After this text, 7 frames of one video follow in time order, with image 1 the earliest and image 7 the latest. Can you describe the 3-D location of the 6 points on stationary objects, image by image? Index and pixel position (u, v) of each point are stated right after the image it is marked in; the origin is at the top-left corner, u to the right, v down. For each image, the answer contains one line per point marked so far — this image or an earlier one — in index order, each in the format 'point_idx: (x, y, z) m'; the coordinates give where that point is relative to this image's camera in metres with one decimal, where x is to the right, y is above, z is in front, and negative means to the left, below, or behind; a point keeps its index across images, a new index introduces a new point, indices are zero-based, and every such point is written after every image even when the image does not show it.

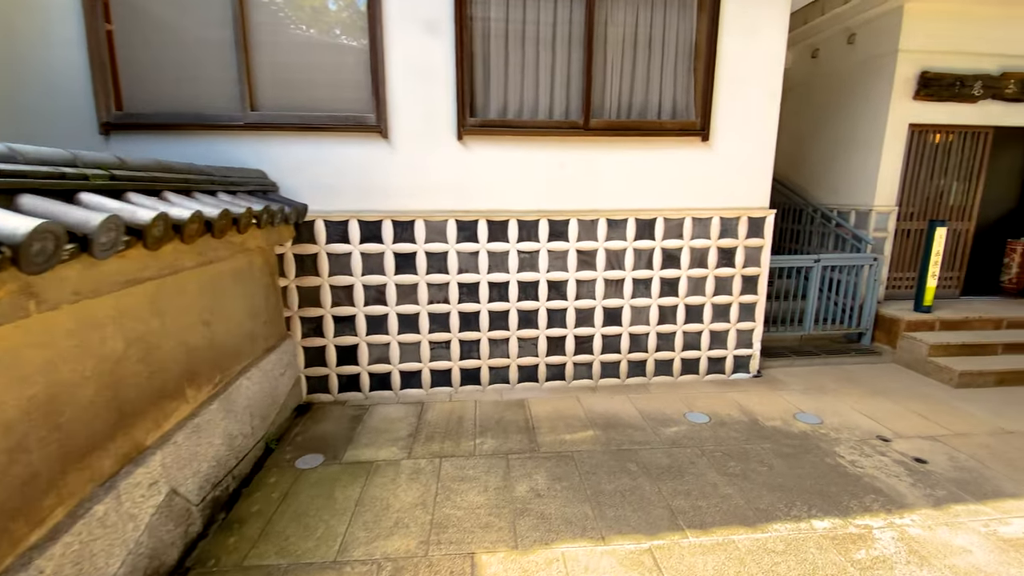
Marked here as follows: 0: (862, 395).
0: (+2.9, -0.9, +4.0) m
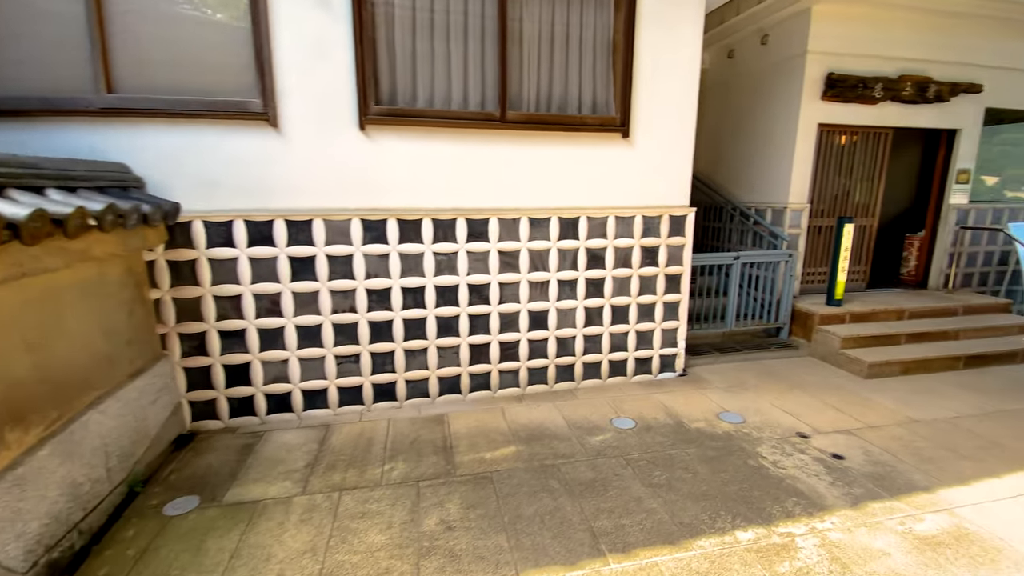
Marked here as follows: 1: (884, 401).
0: (+2.3, -0.9, +4.0) m
1: (+2.9, -0.9, +3.7) m
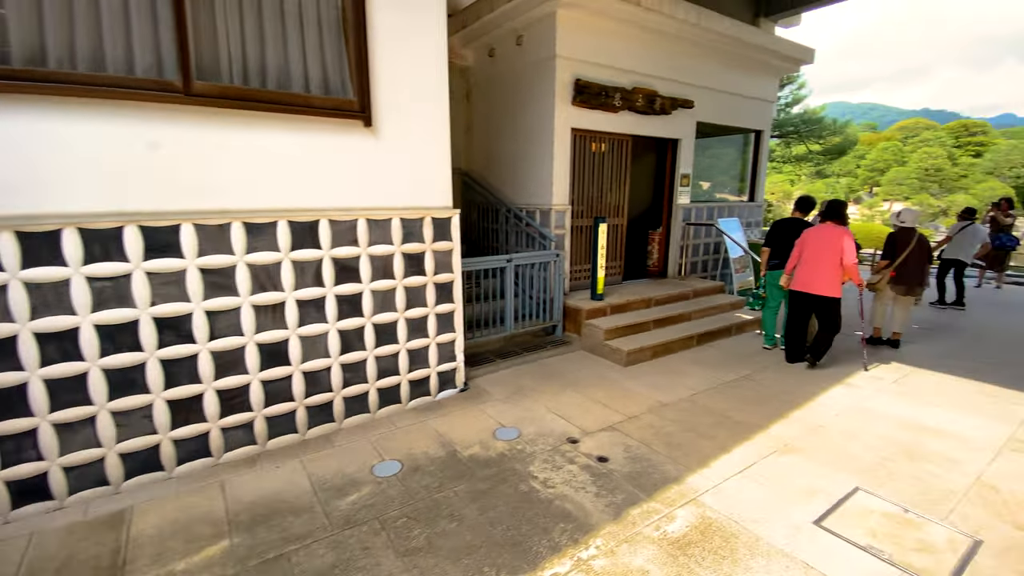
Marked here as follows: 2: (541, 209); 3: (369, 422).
0: (+0.4, -0.9, +3.9) m
1: (+1.1, -0.8, +3.9) m
2: (+0.3, +0.9, +5.2) m
3: (-1.1, -1.0, +3.6) m
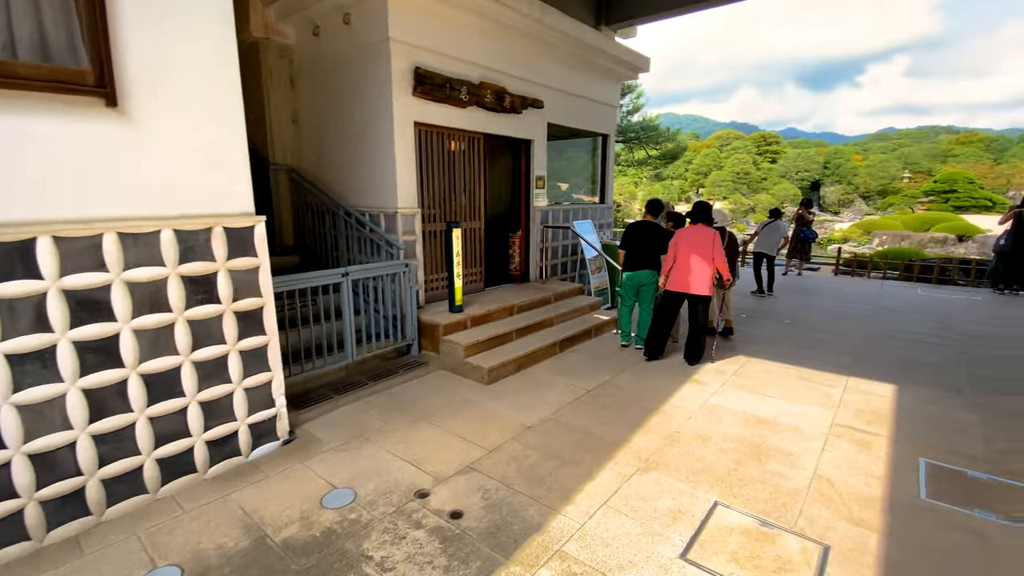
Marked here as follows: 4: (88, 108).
0: (-0.7, -1.0, +3.4) m
1: (-0.1, -0.9, +3.6) m
2: (-1.2, +0.7, +4.5) m
3: (-2.0, -1.2, +2.6) m
4: (-2.1, +0.9, +2.3) m
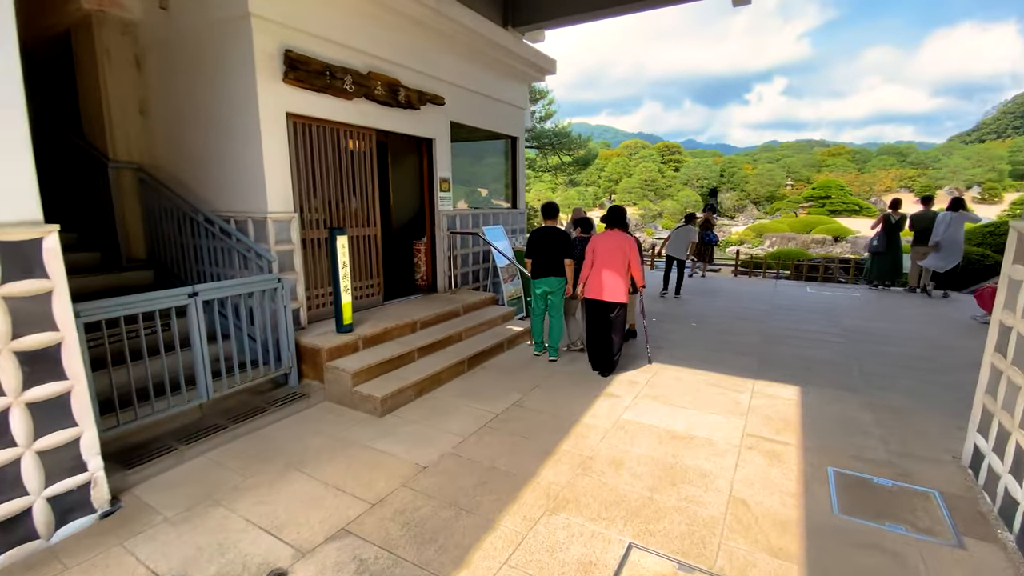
0: (-1.4, -1.1, +2.8) m
1: (-0.8, -1.0, +3.1) m
2: (-2.1, +0.6, +3.9) m
3: (-2.5, -1.4, +1.8) m
4: (-2.6, +0.7, +1.6) m
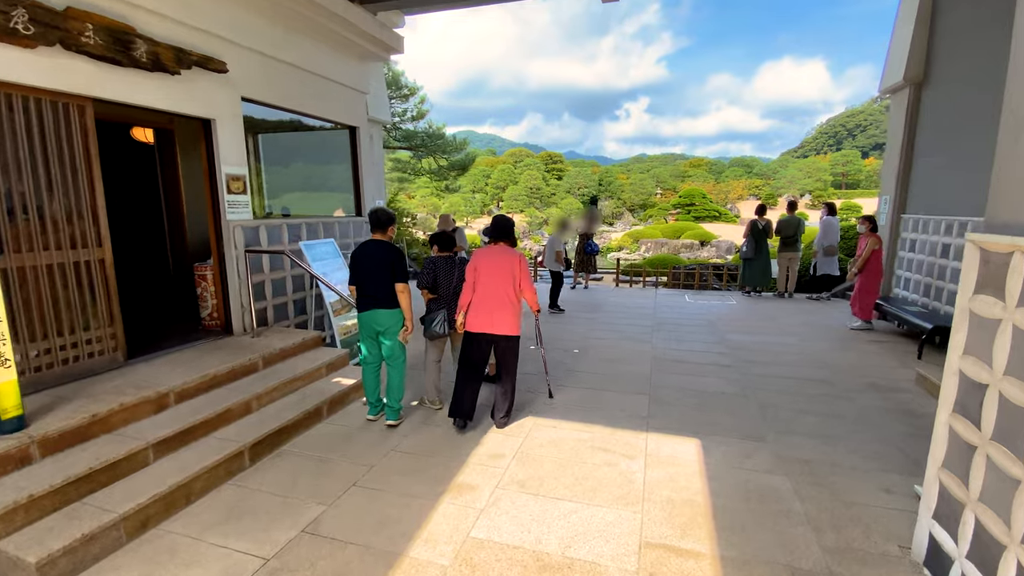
0: (-2.2, -1.4, +1.2) m
1: (-1.6, -1.3, +1.6) m
2: (-3.2, +0.2, +2.1) m
3: (-3.1, -1.7, 0.0) m
4: (-3.2, +0.4, -0.2) m
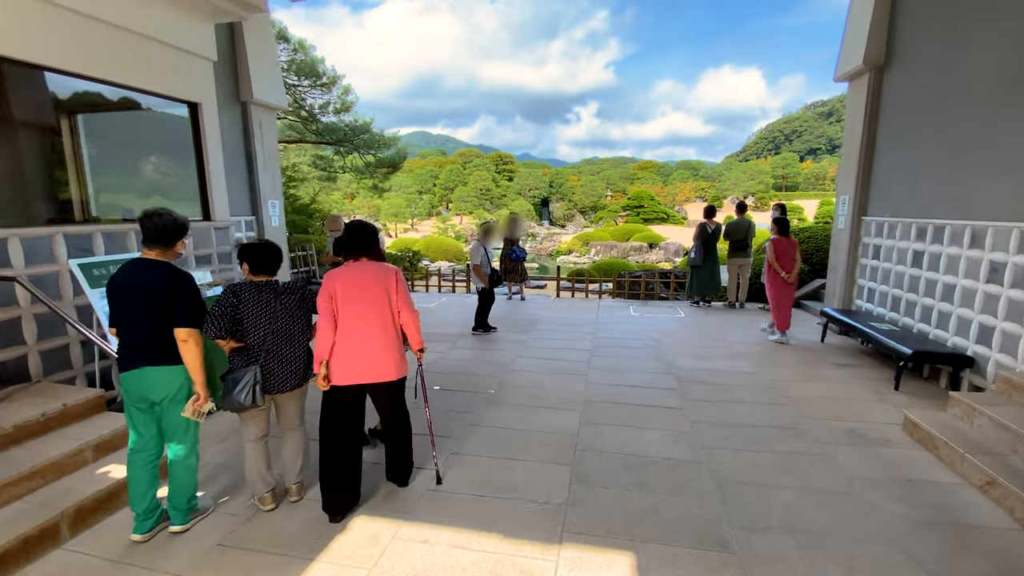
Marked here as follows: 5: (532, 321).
0: (-2.6, -1.7, -0.1) m
1: (-2.1, -1.5, +0.4) m
2: (-3.8, 0.0, +0.7) m
3: (-3.4, -1.9, -1.3) m
4: (-3.5, +0.2, -1.6) m
5: (+0.3, -0.5, +6.4) m
